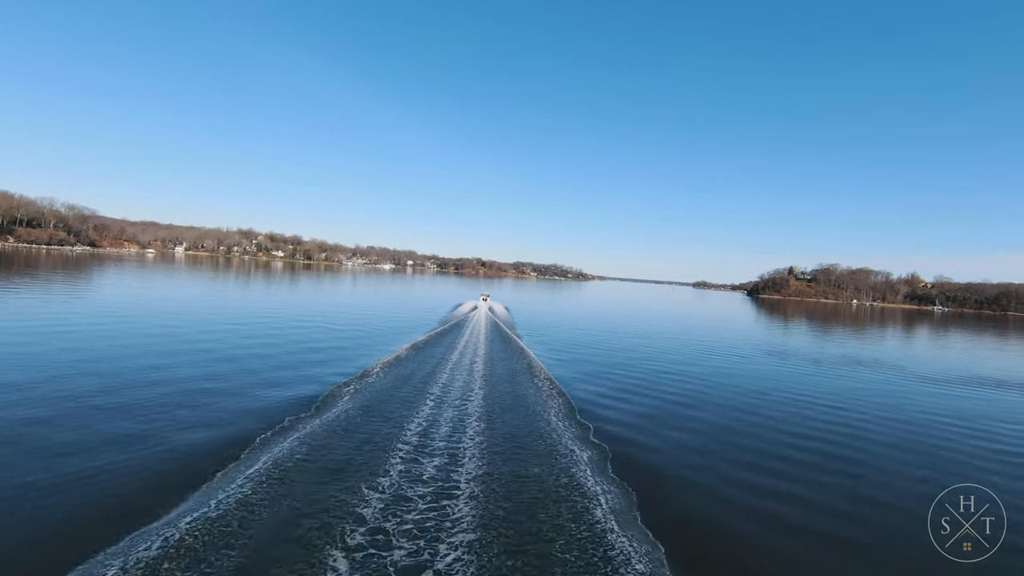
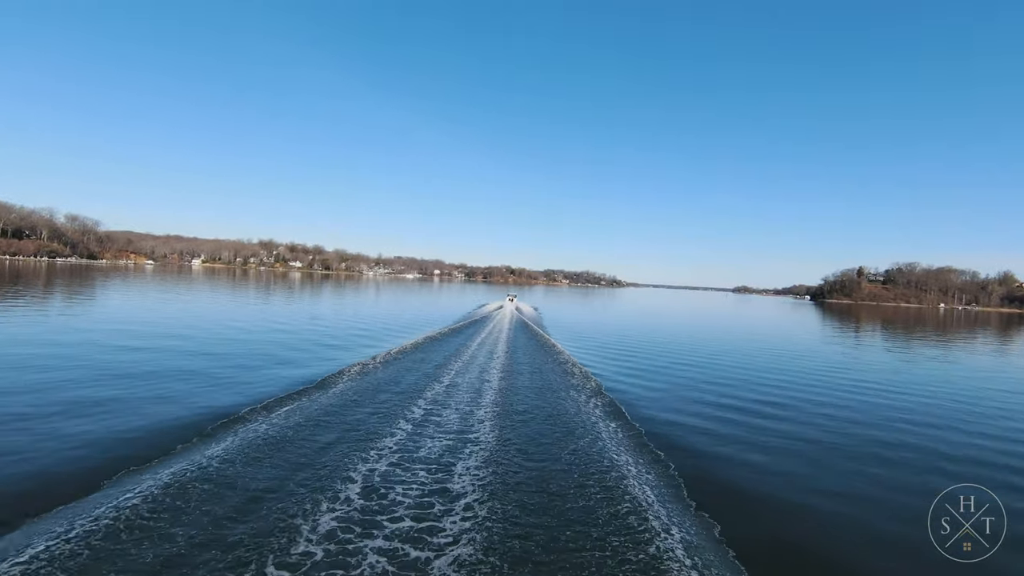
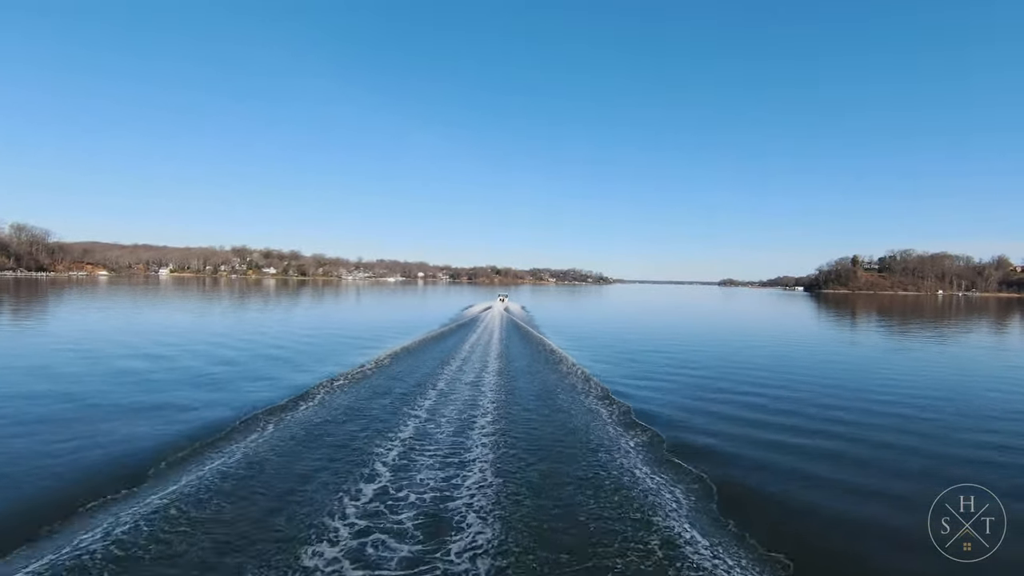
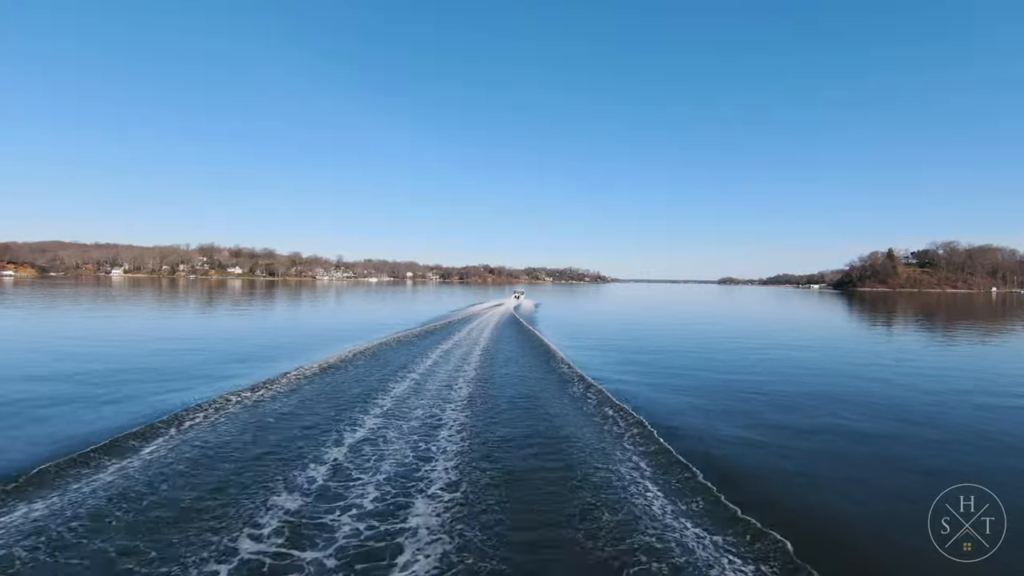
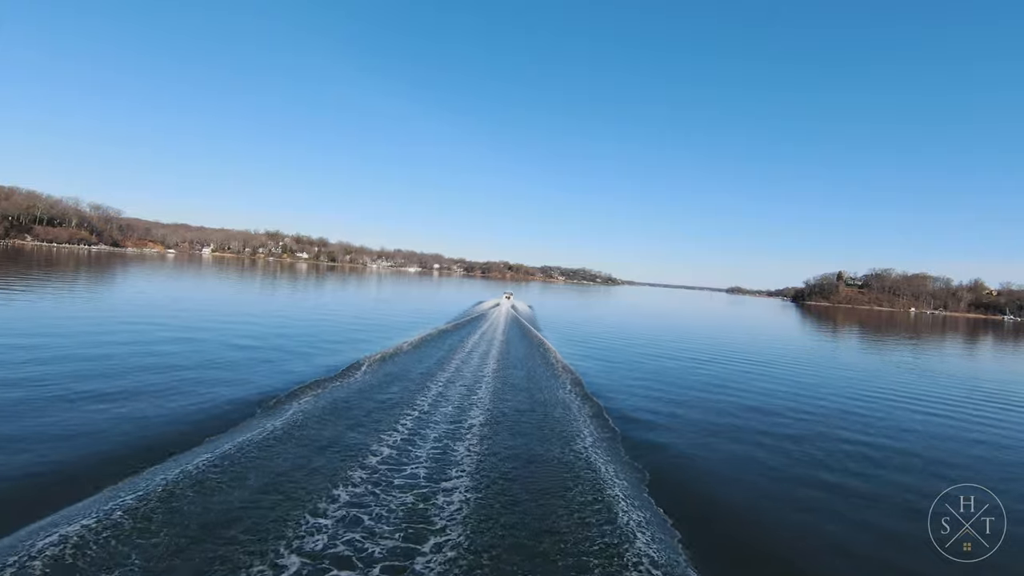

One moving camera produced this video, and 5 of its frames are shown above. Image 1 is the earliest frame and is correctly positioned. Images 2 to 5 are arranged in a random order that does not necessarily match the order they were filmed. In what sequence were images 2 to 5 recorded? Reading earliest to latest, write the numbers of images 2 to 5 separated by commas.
5, 2, 3, 4
